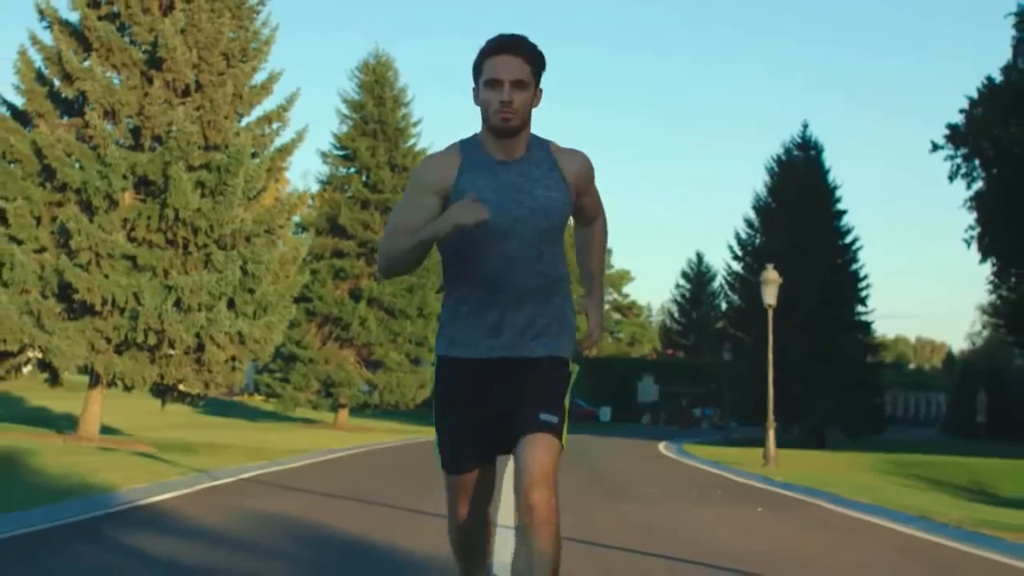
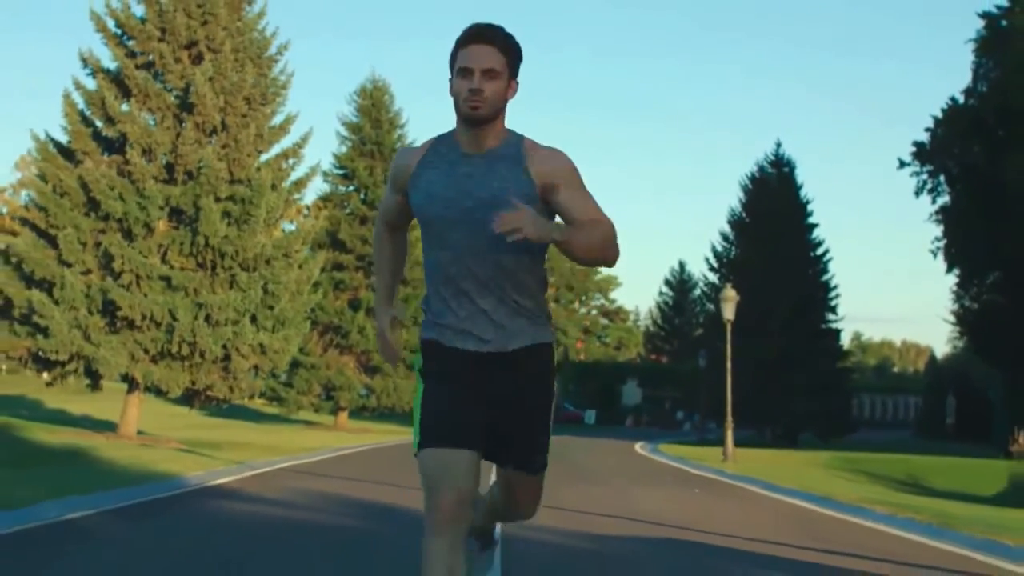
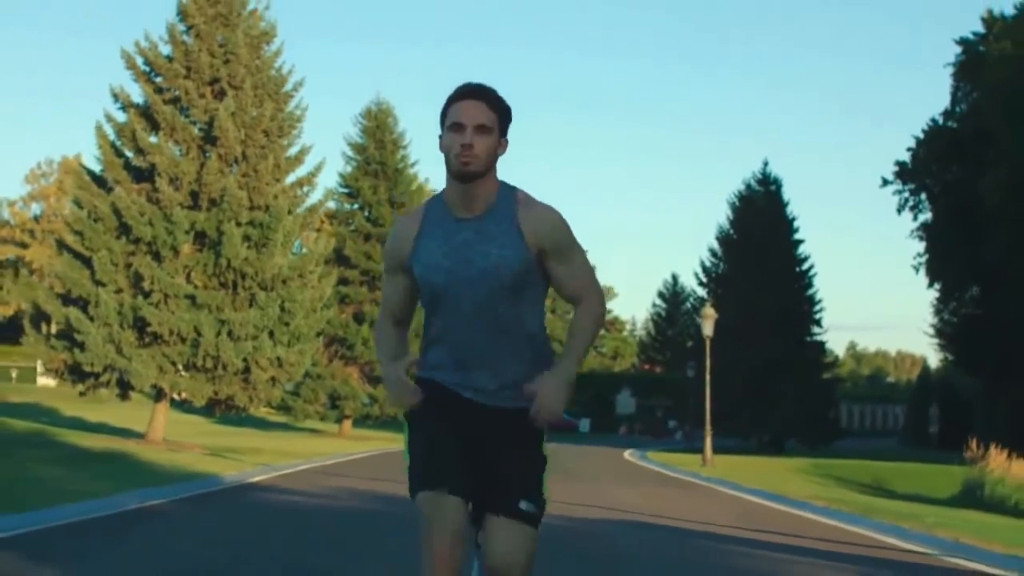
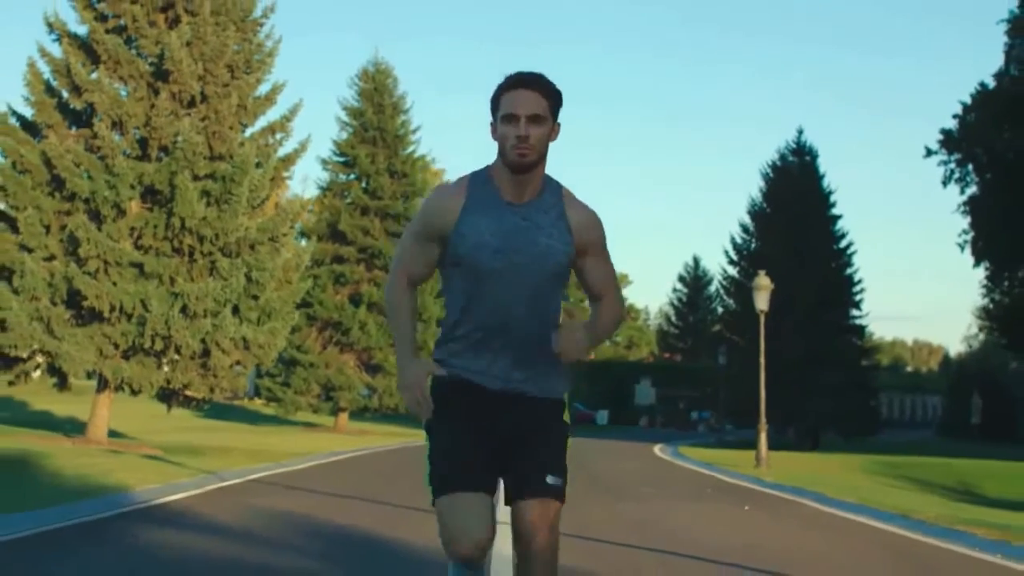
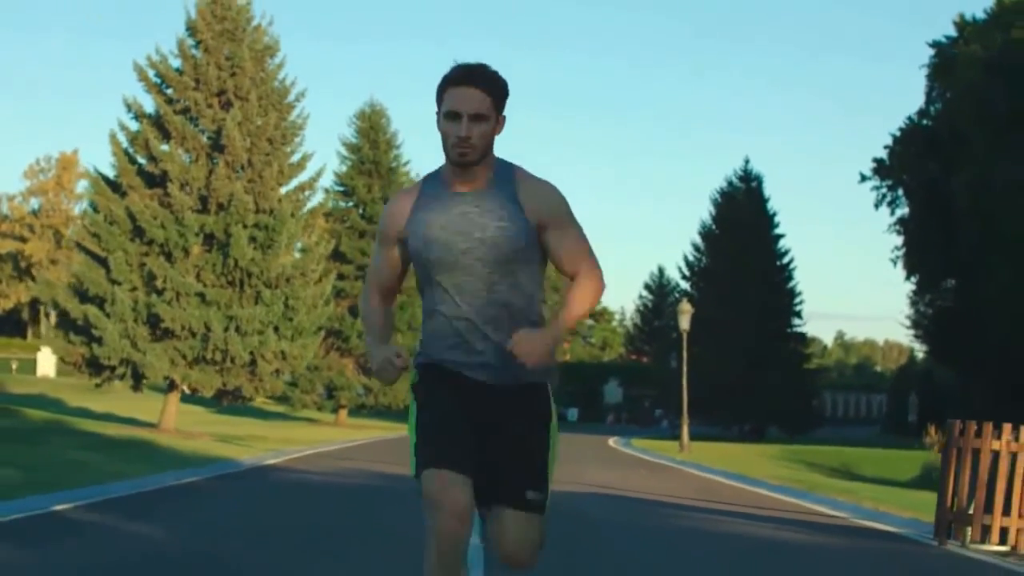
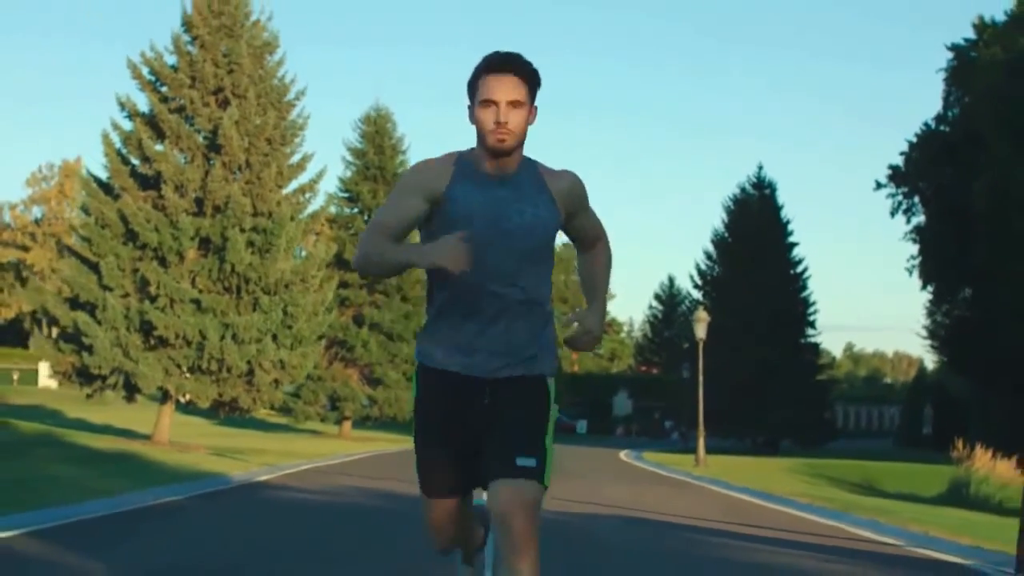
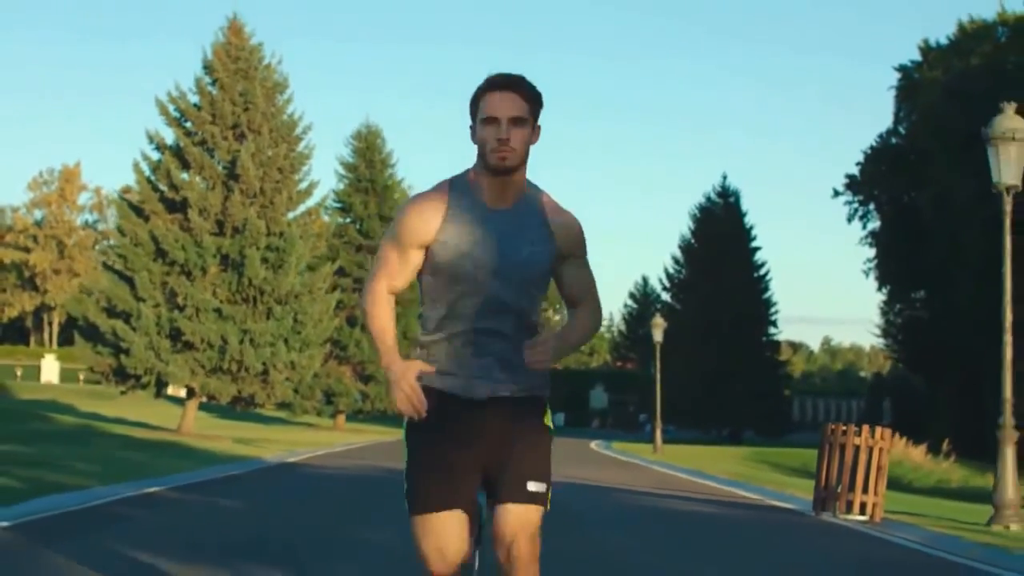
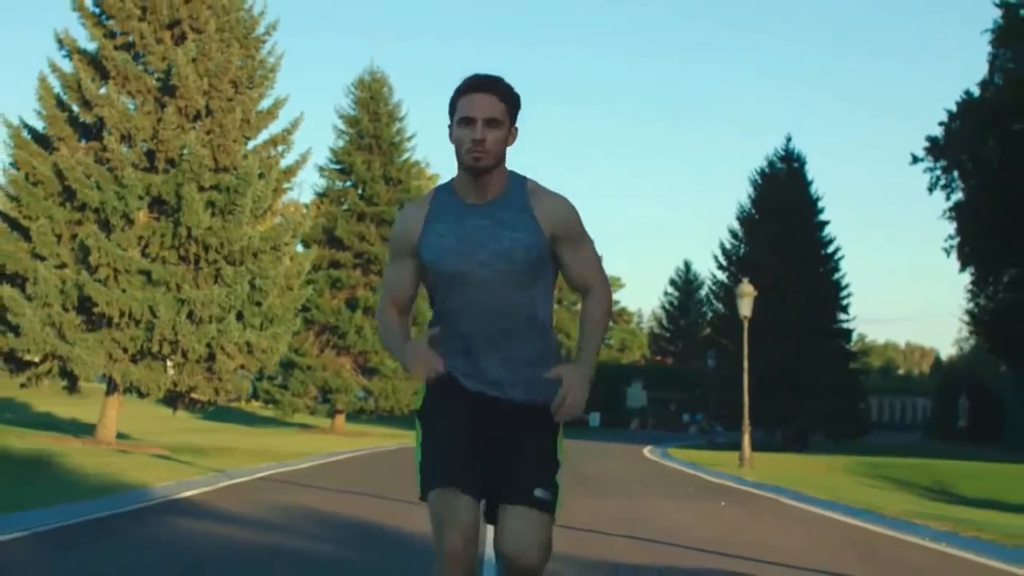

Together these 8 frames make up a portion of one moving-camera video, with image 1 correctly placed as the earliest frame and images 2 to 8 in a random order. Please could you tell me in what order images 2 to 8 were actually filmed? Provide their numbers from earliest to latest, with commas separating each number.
4, 8, 2, 3, 6, 5, 7
